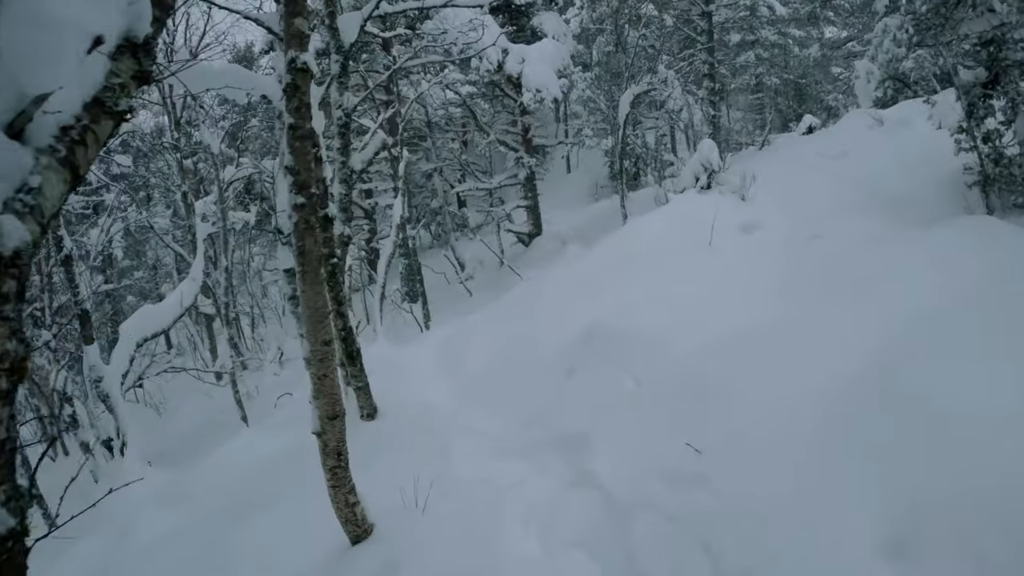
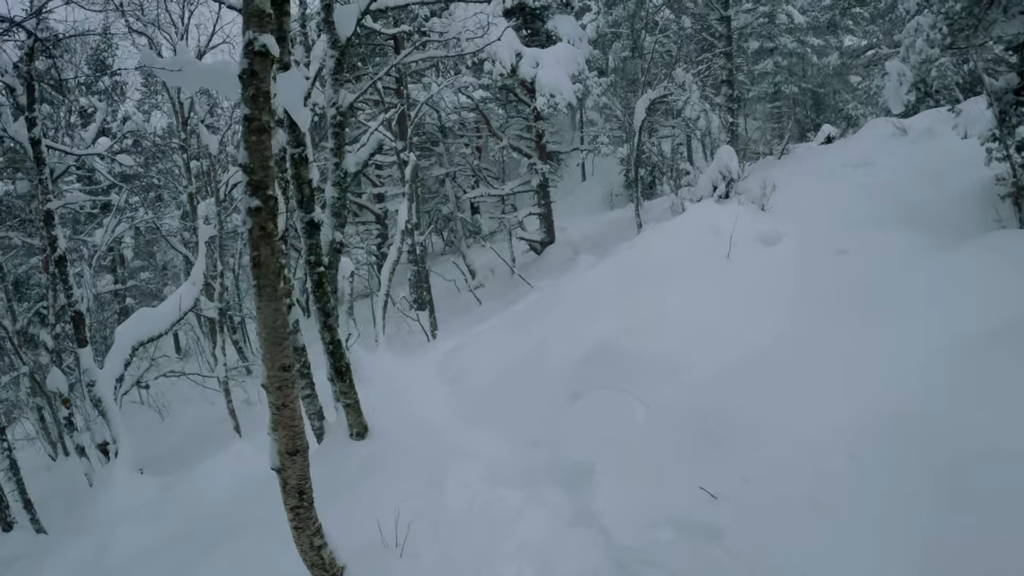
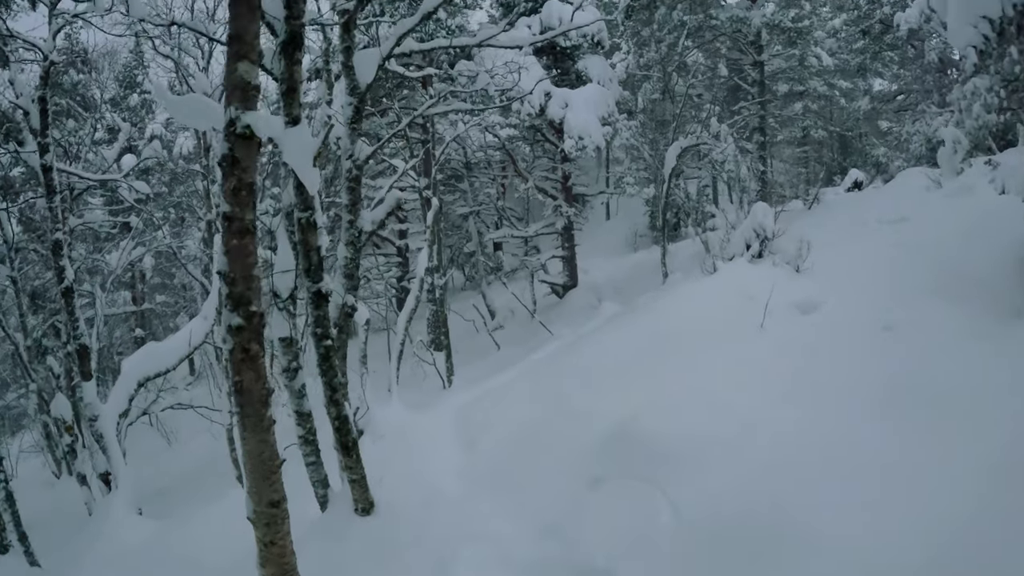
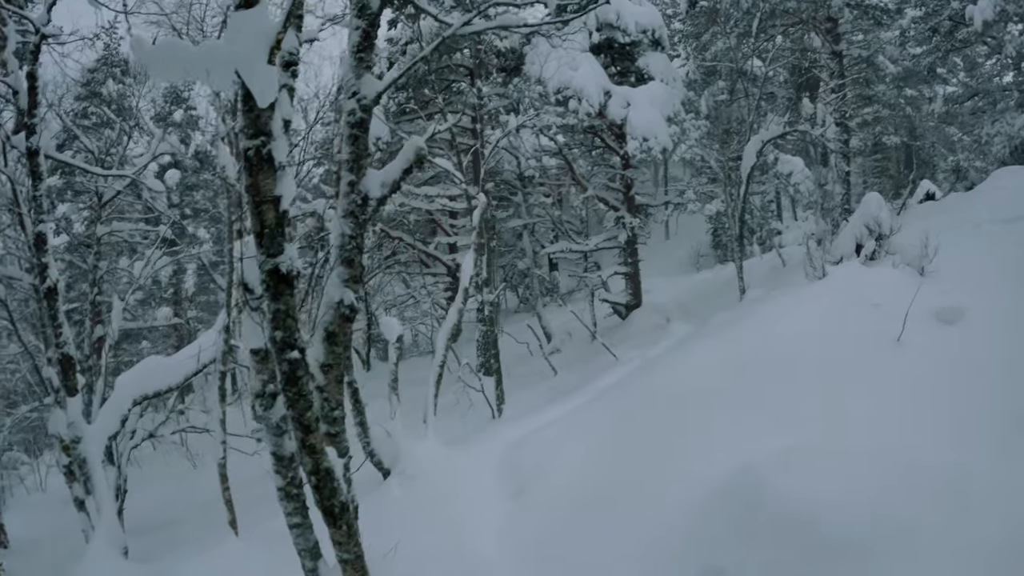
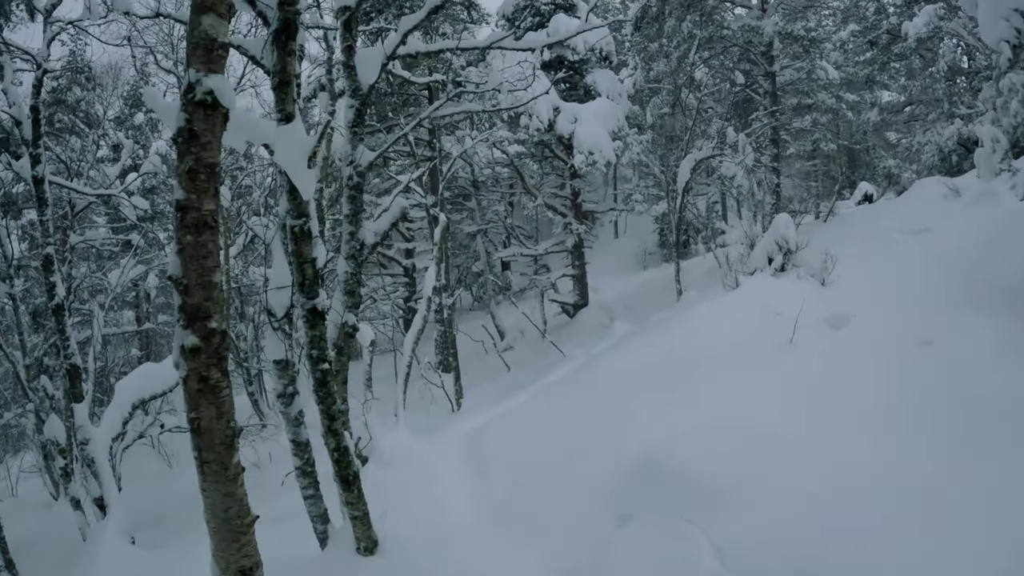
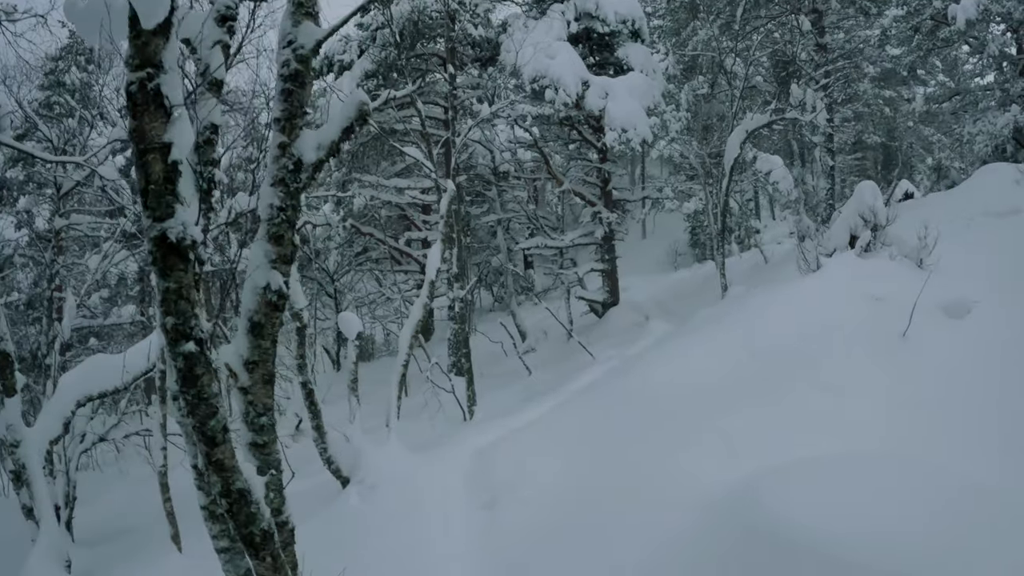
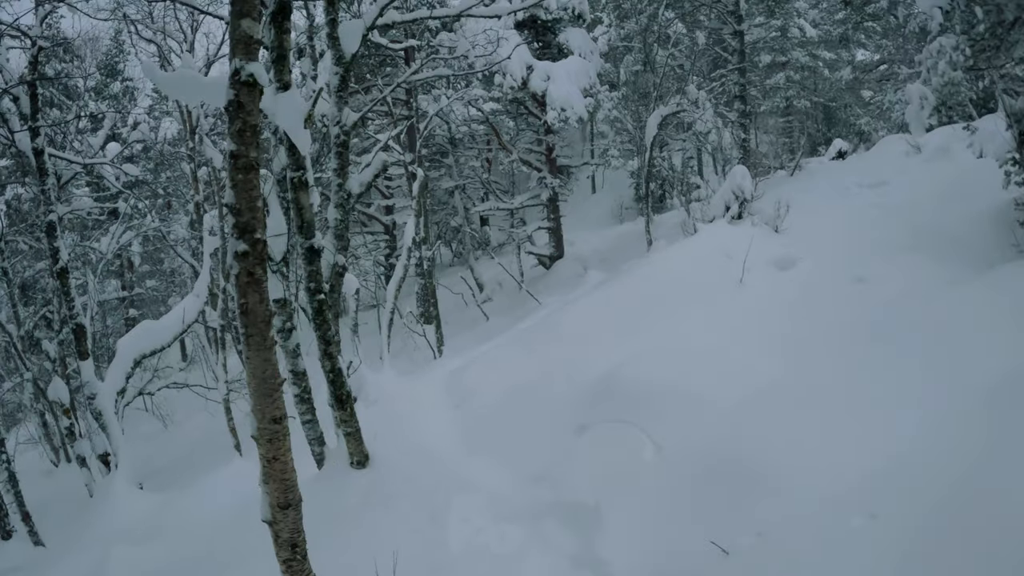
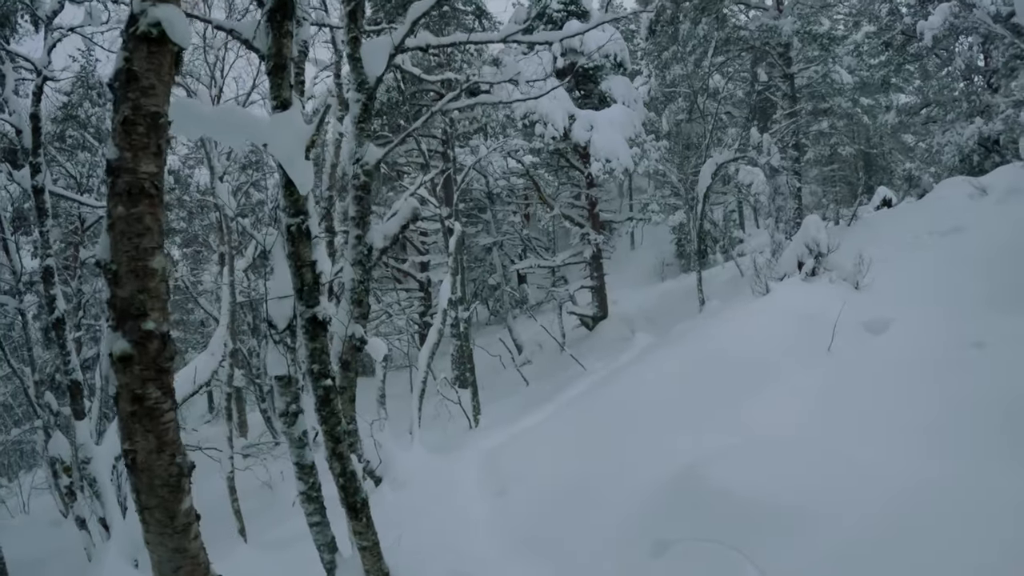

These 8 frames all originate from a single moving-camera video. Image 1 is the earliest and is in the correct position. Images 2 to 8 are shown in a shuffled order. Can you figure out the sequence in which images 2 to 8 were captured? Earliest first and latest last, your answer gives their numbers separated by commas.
2, 7, 3, 5, 8, 4, 6
